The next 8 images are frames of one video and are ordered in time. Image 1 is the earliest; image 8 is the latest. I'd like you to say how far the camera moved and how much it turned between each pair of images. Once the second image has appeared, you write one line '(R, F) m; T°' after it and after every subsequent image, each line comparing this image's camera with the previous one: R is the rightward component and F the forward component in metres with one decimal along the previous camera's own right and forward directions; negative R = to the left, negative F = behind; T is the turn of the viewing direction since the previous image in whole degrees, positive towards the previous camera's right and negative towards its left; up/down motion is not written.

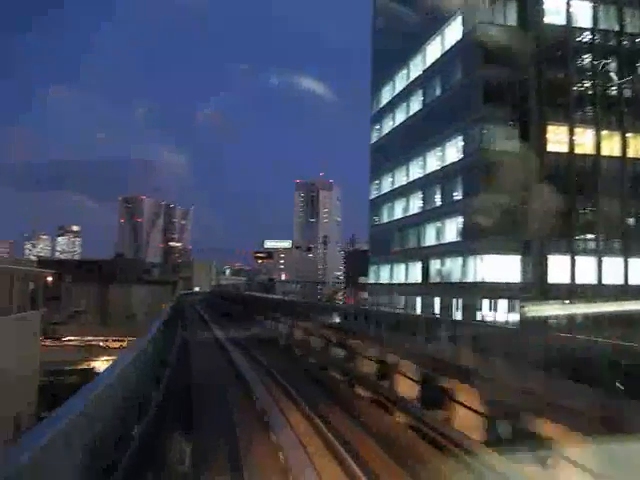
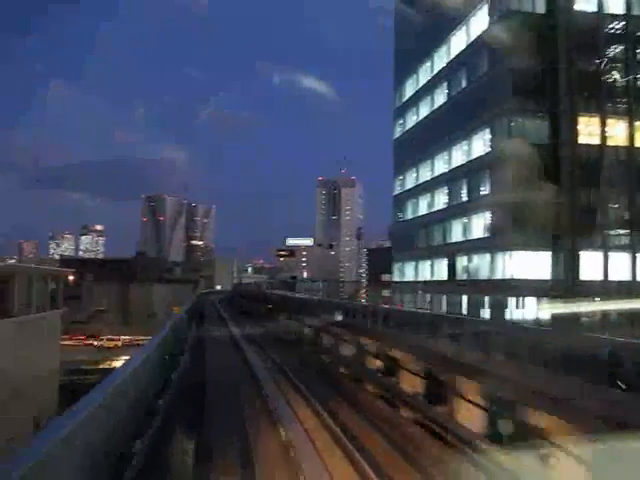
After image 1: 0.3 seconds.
(0.0, +0.2) m; -2°
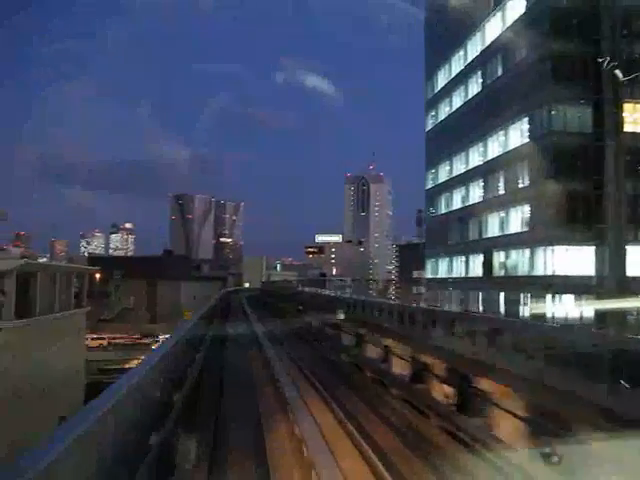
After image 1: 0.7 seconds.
(0.0, +0.3) m; -2°
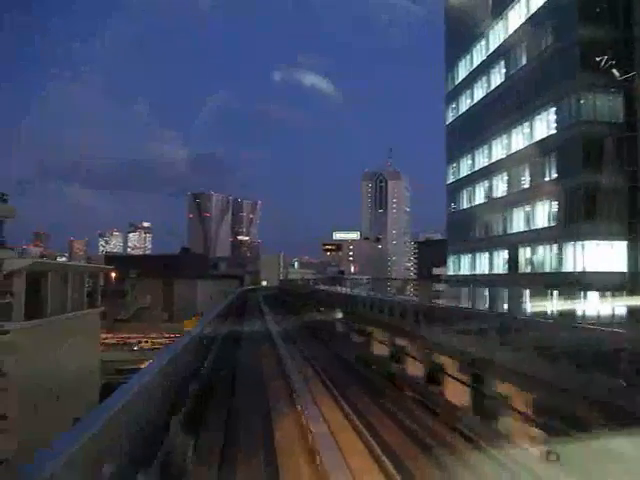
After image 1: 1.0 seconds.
(0.0, +0.3) m; -1°
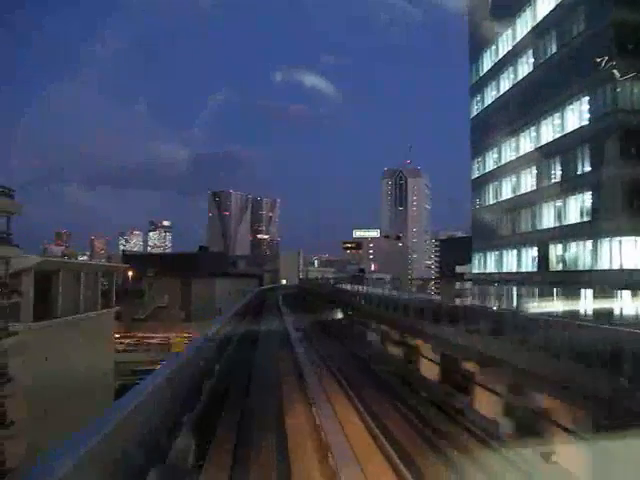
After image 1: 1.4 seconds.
(0.0, +0.3) m; -2°
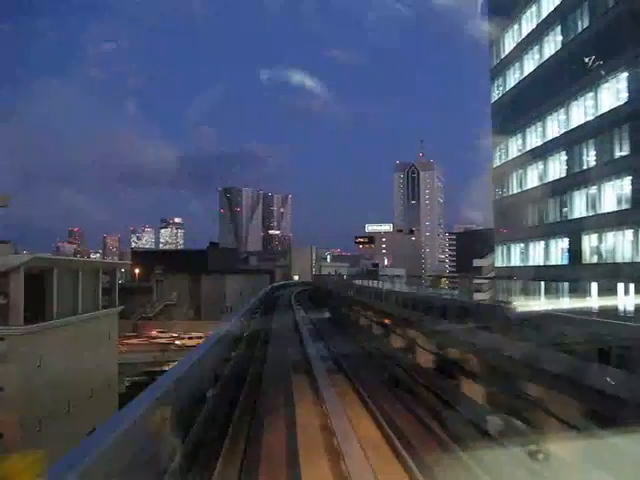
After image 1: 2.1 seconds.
(0.0, +0.6) m; -1°
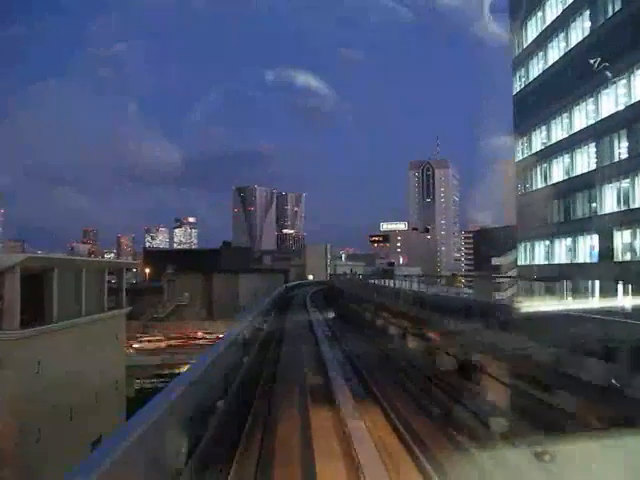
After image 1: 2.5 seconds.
(0.0, +0.4) m; -1°
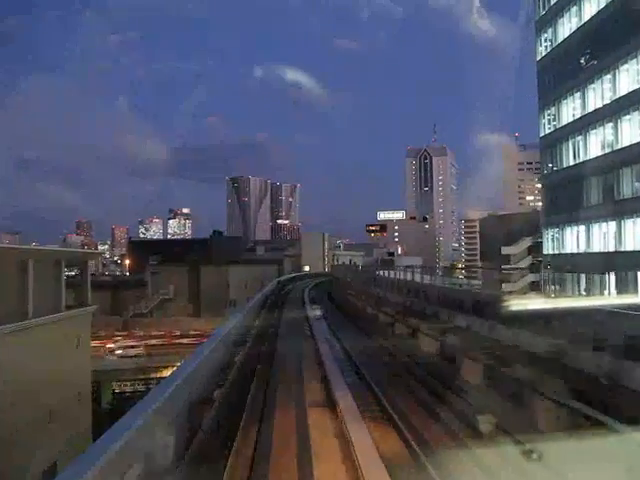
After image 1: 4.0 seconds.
(-0.1, +1.2) m; 0°
